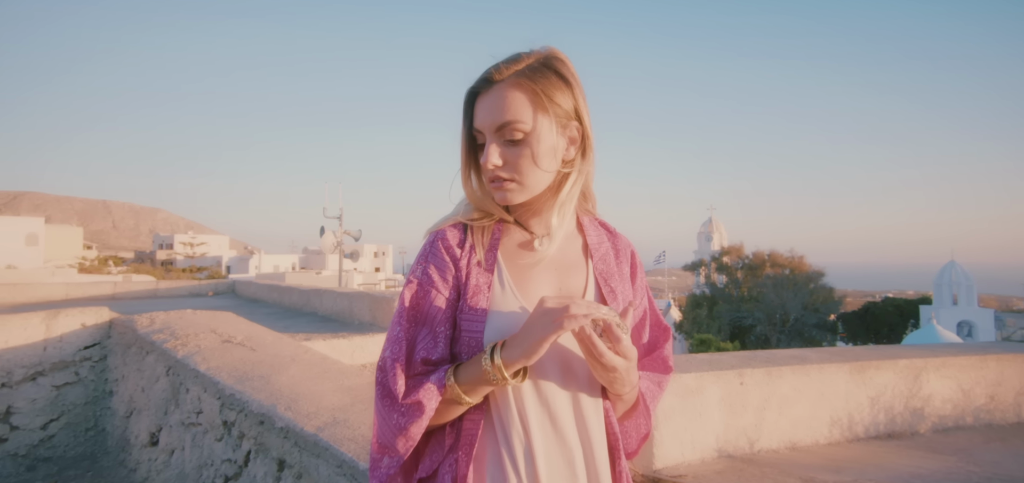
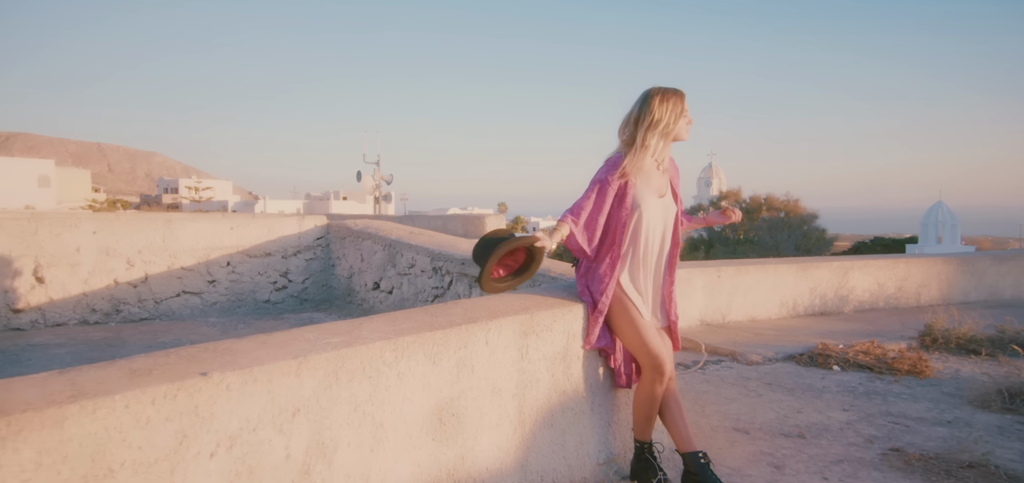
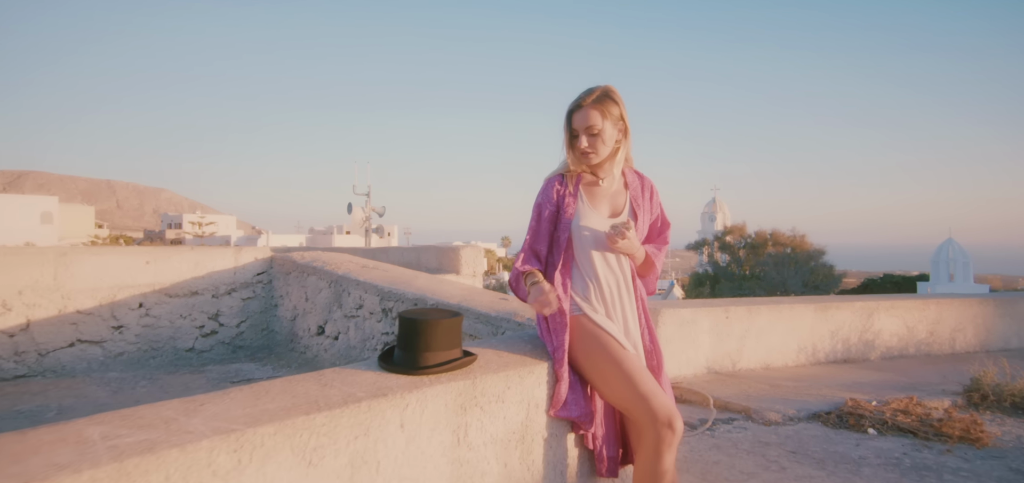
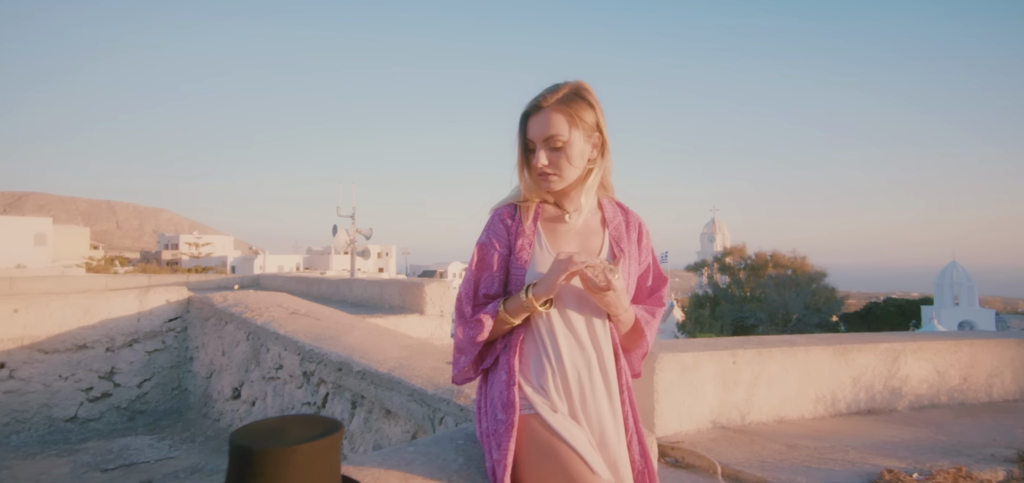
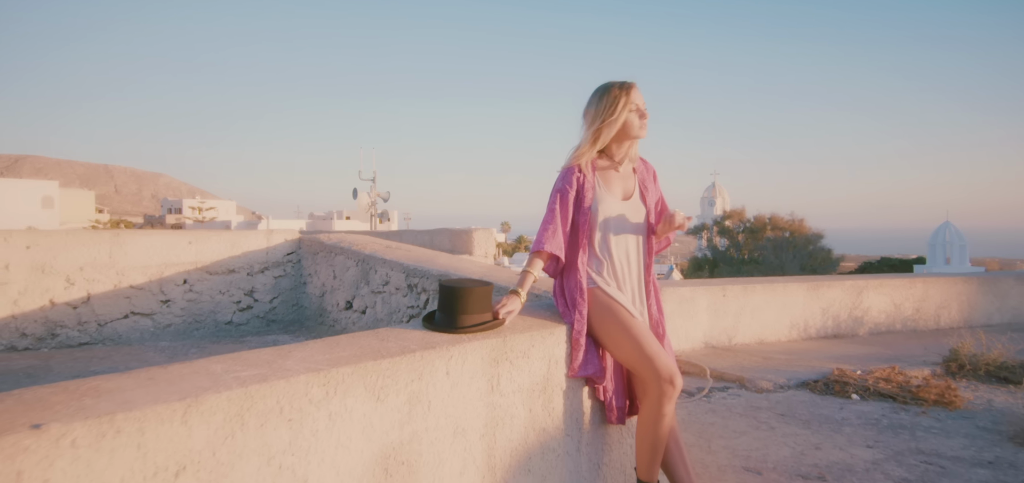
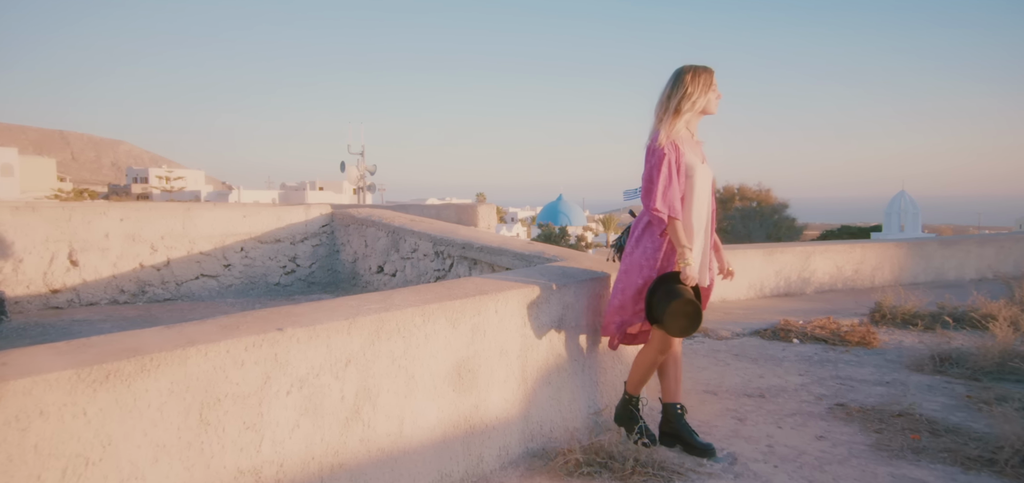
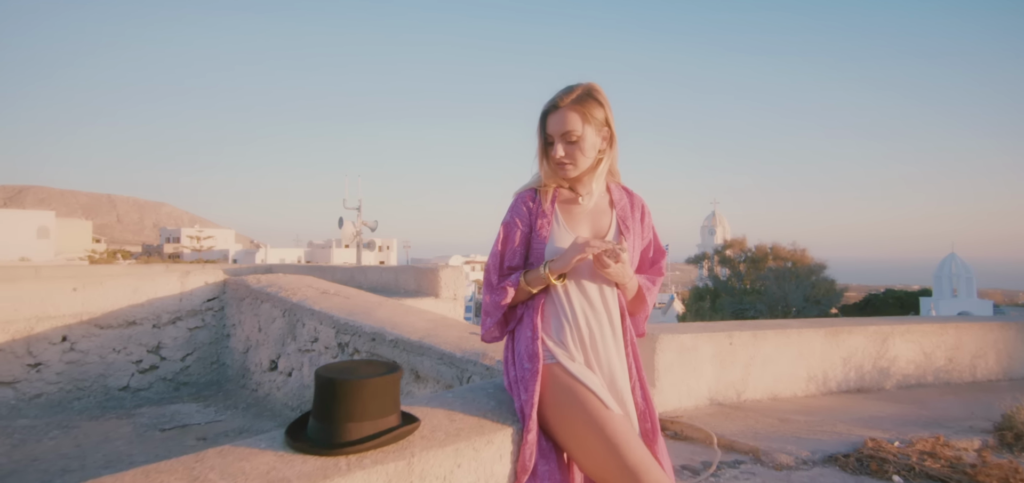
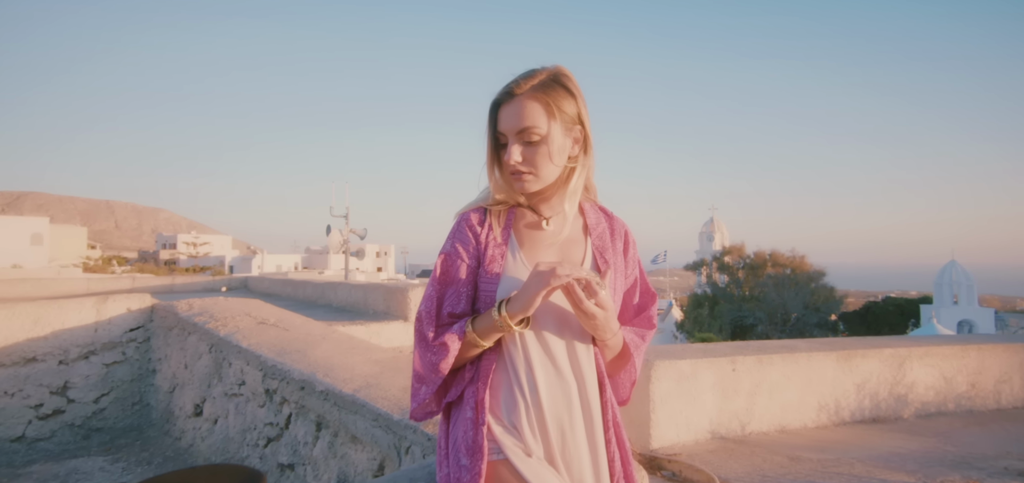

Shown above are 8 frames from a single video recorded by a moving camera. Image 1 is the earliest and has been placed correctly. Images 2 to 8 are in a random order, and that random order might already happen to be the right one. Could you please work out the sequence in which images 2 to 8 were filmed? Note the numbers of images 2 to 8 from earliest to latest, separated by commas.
8, 4, 7, 3, 5, 2, 6
